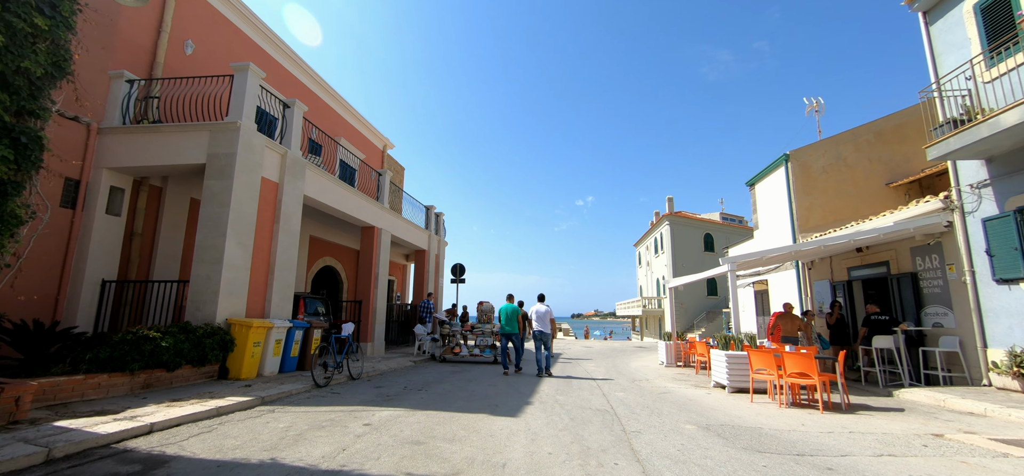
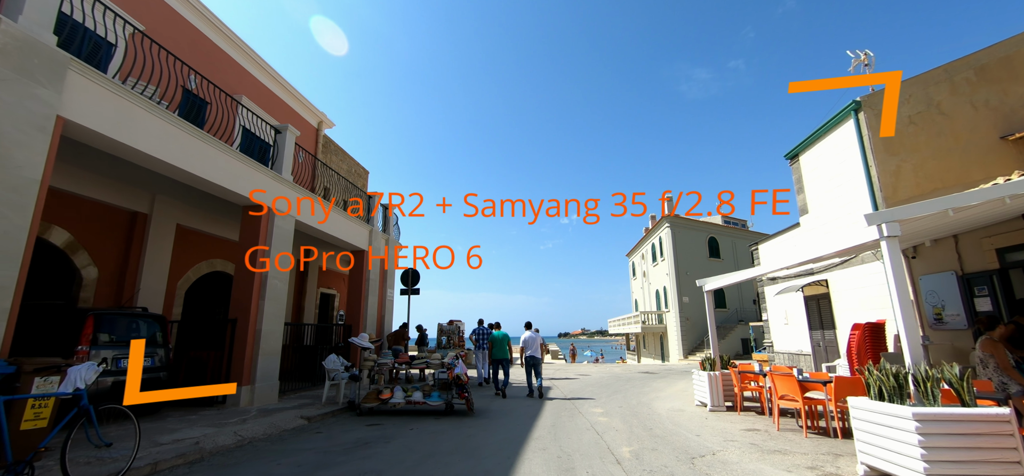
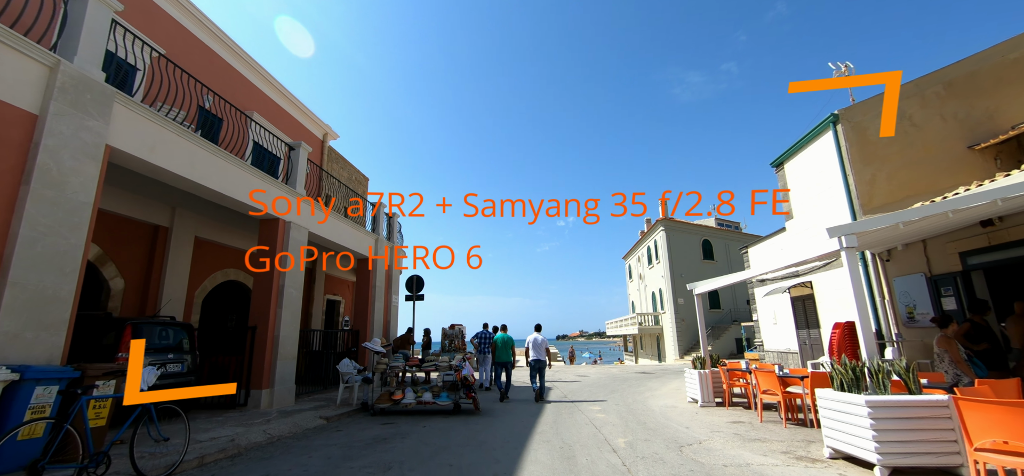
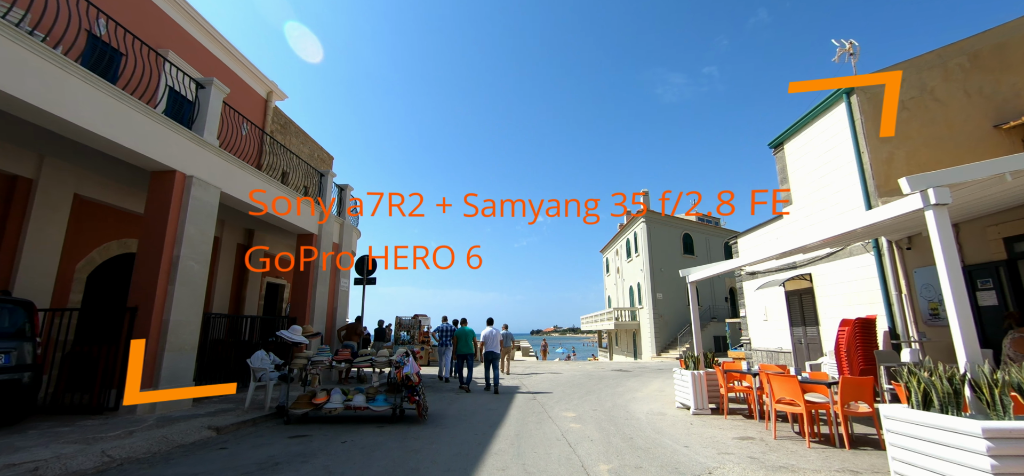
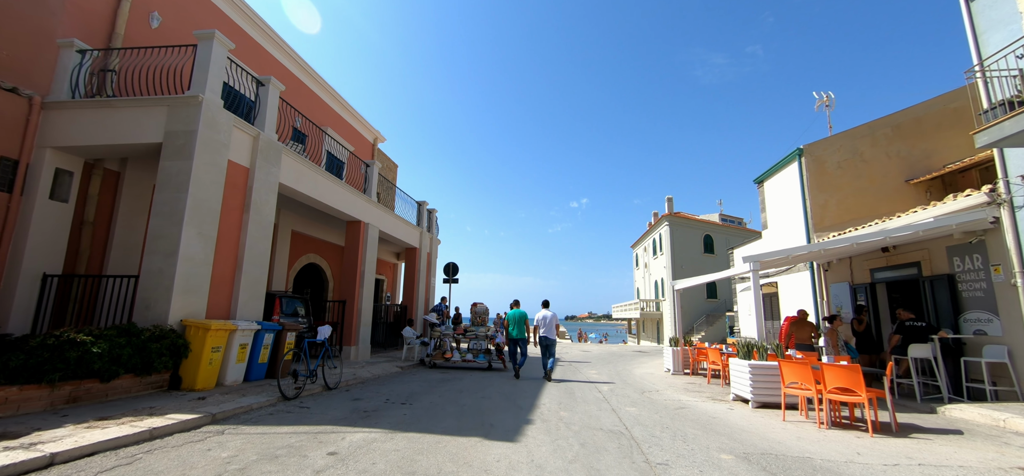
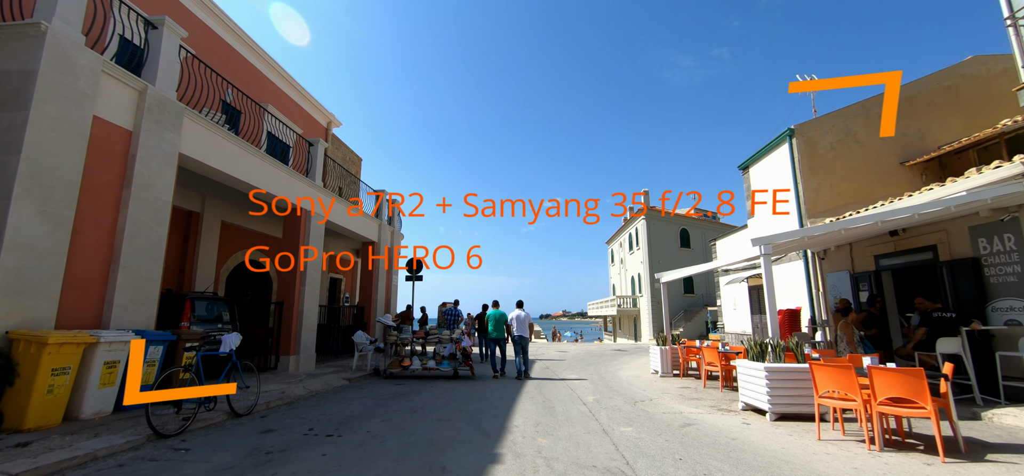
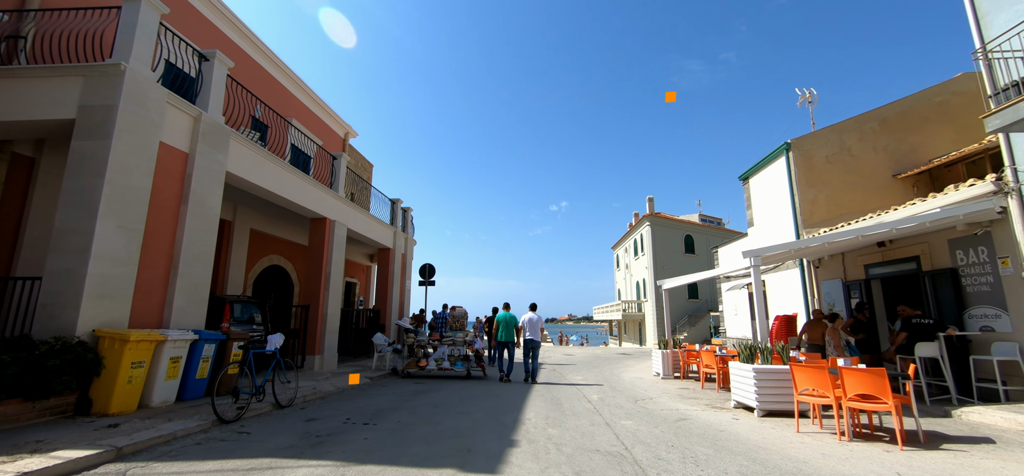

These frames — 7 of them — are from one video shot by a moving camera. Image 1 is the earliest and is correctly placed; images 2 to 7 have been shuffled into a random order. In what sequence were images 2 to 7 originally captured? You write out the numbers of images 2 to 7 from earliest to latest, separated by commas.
5, 7, 6, 3, 2, 4
